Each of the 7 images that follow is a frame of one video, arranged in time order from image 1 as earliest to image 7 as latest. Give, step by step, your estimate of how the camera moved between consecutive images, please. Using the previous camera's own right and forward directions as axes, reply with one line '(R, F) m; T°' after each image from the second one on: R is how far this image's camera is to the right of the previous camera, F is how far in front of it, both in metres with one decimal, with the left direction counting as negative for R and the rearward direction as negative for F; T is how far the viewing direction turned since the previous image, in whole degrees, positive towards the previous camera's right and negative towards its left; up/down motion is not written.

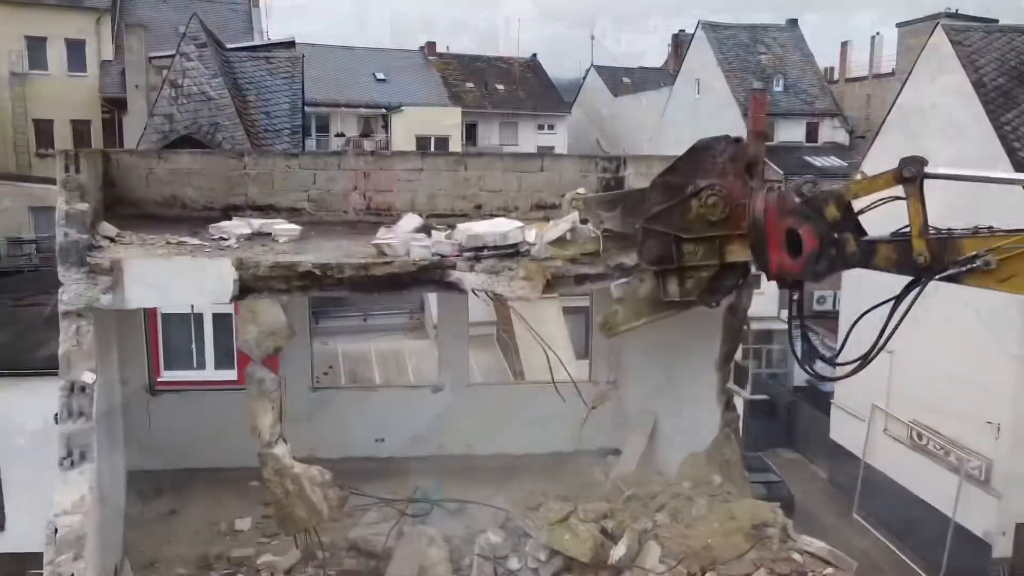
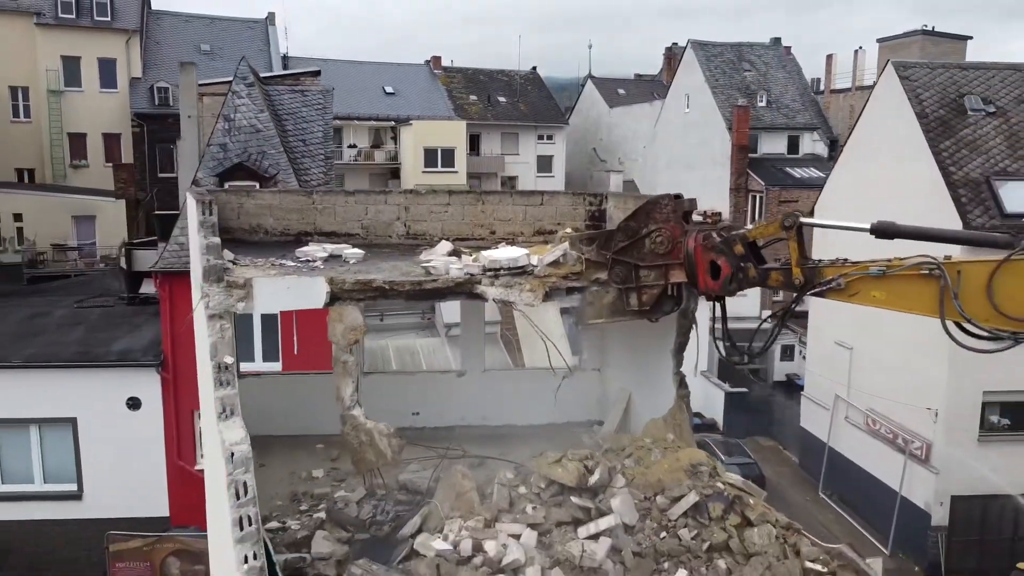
(-0.1, -1.7) m; 0°
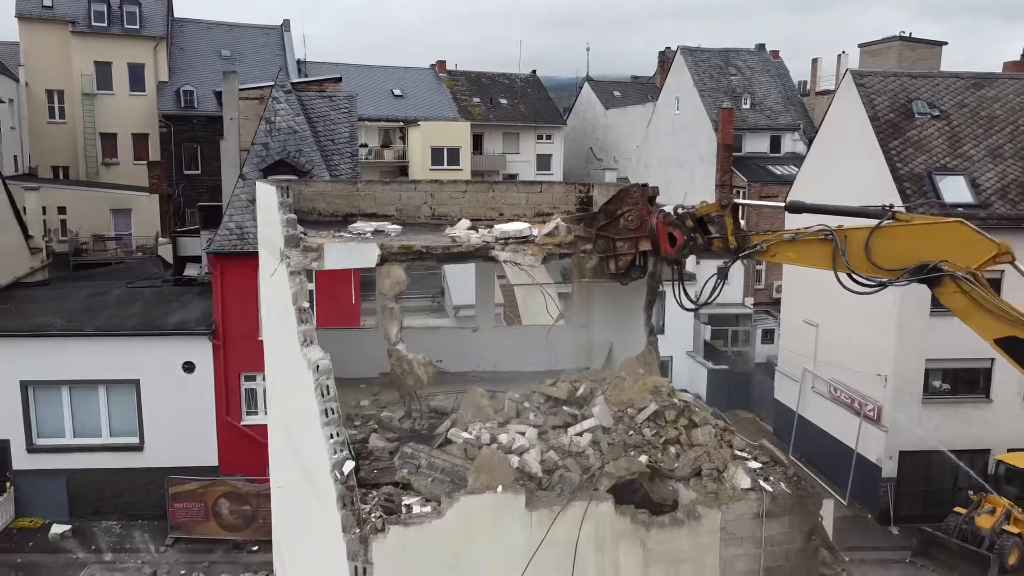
(-0.1, -1.9) m; 0°
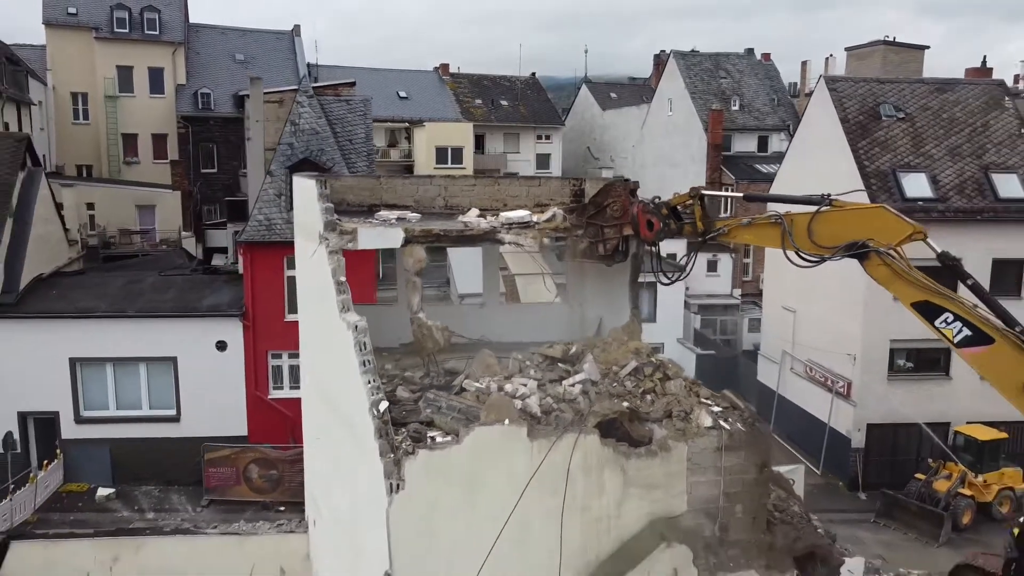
(0.0, -1.4) m; 0°
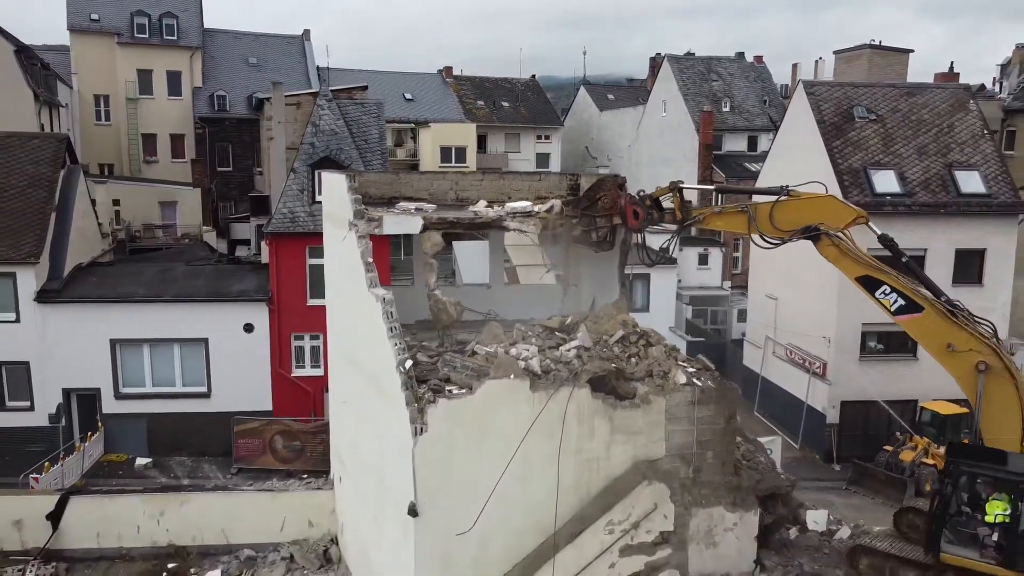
(-0.1, -1.4) m; 0°
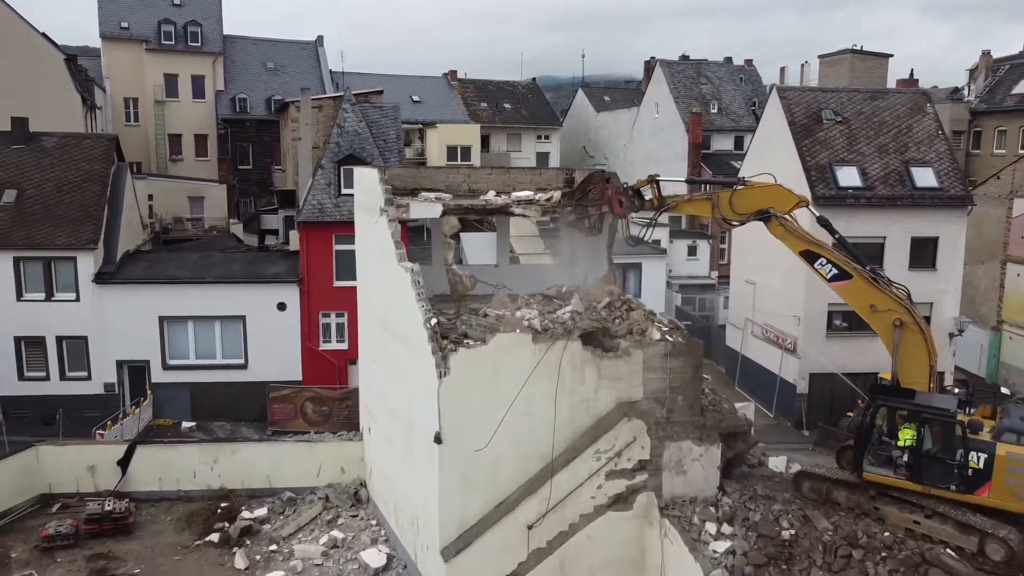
(-0.1, -2.1) m; 0°
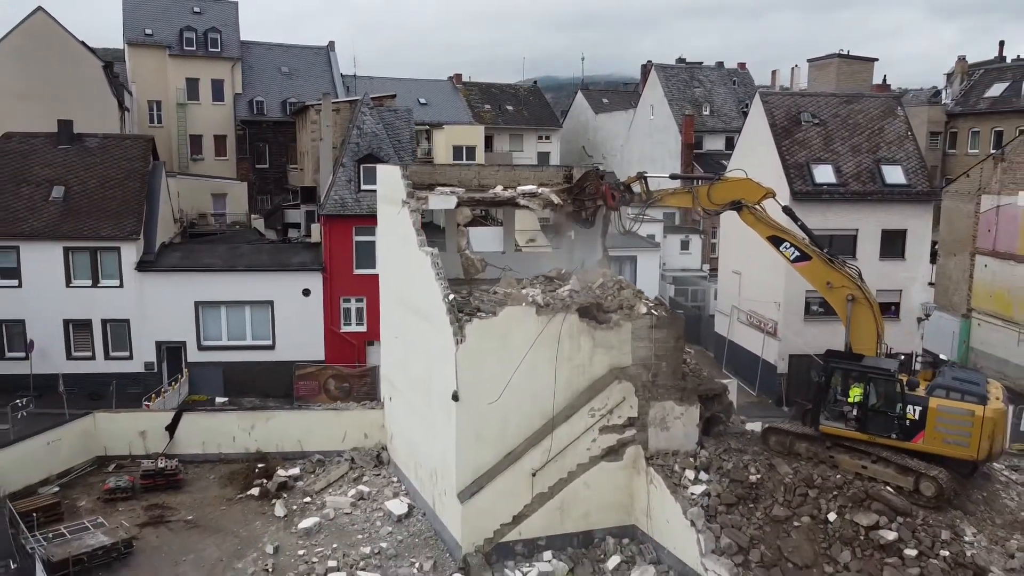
(-0.1, -1.8) m; 0°
